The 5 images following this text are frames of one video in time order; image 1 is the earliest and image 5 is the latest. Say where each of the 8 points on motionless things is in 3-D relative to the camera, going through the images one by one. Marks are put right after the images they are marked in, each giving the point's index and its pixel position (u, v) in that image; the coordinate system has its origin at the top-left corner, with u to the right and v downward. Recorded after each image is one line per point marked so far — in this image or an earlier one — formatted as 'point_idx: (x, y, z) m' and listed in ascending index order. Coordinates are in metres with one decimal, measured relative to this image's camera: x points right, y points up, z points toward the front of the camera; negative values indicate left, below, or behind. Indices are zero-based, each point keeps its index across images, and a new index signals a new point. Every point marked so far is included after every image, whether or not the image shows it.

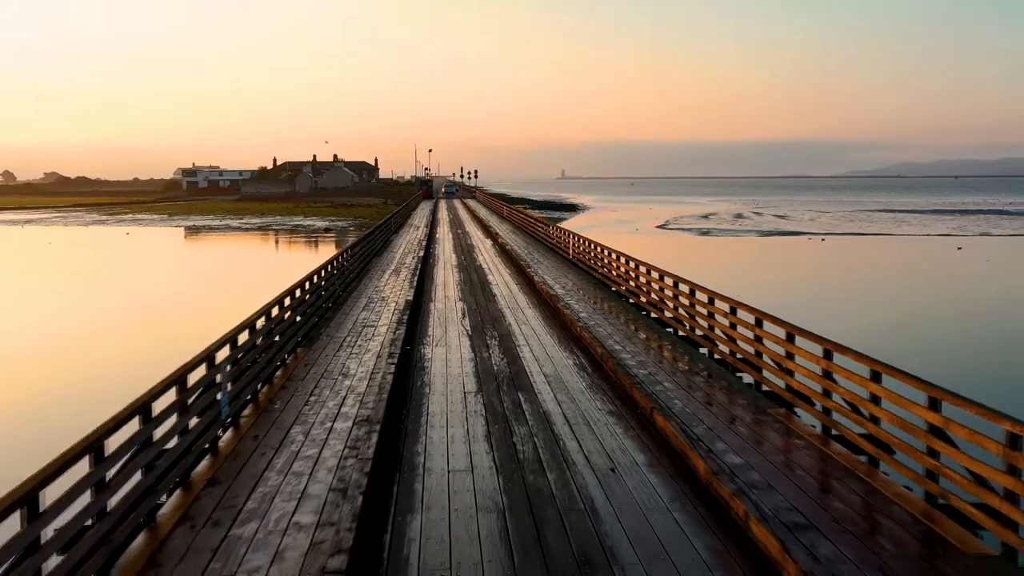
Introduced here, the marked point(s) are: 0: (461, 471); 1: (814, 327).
0: (-0.3, -1.1, +4.3) m
1: (+7.7, -1.0, +17.5) m
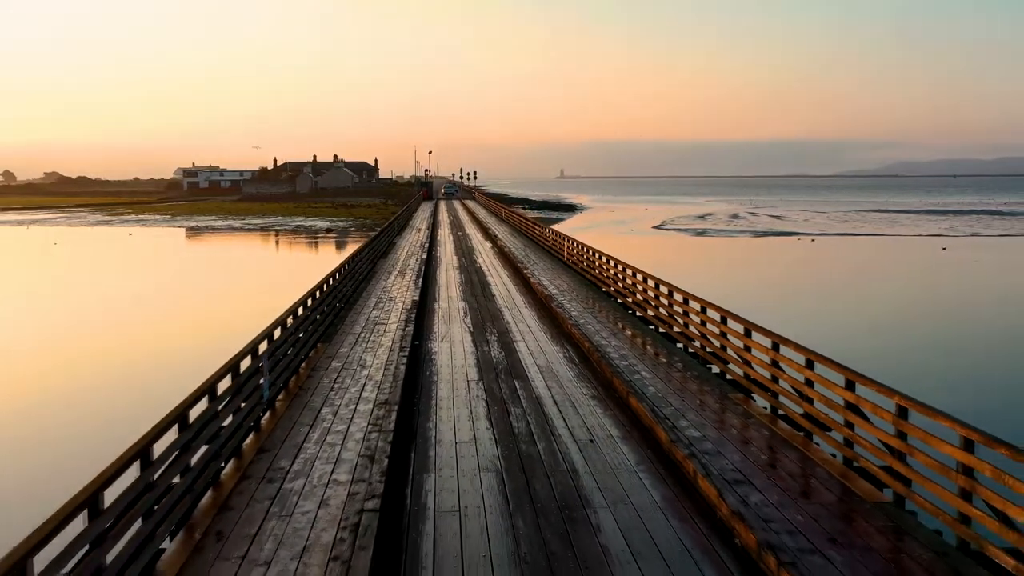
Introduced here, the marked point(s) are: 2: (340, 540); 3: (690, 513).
0: (-0.3, -1.2, +5.1) m
1: (+7.6, -1.0, +18.4) m
2: (-0.9, -1.4, +3.7) m
3: (+1.1, -1.4, +4.1) m
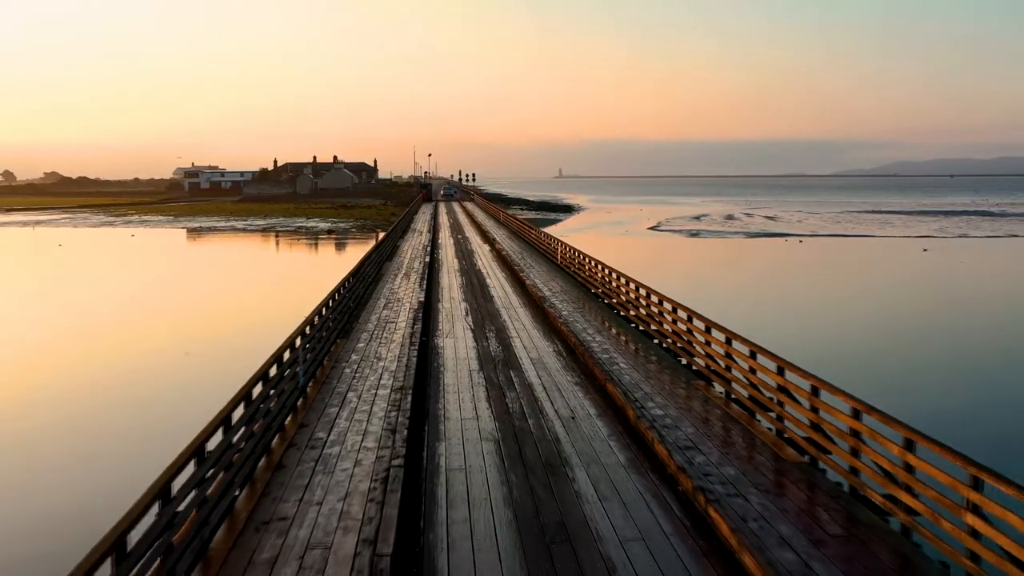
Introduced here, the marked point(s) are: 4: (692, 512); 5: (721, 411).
0: (-0.4, -1.2, +6.2) m
1: (+7.5, -1.0, +19.5) m
2: (-1.0, -1.4, +4.8) m
3: (+1.0, -1.4, +5.2) m
4: (+1.2, -1.5, +4.5) m
5: (+2.0, -1.2, +6.5) m
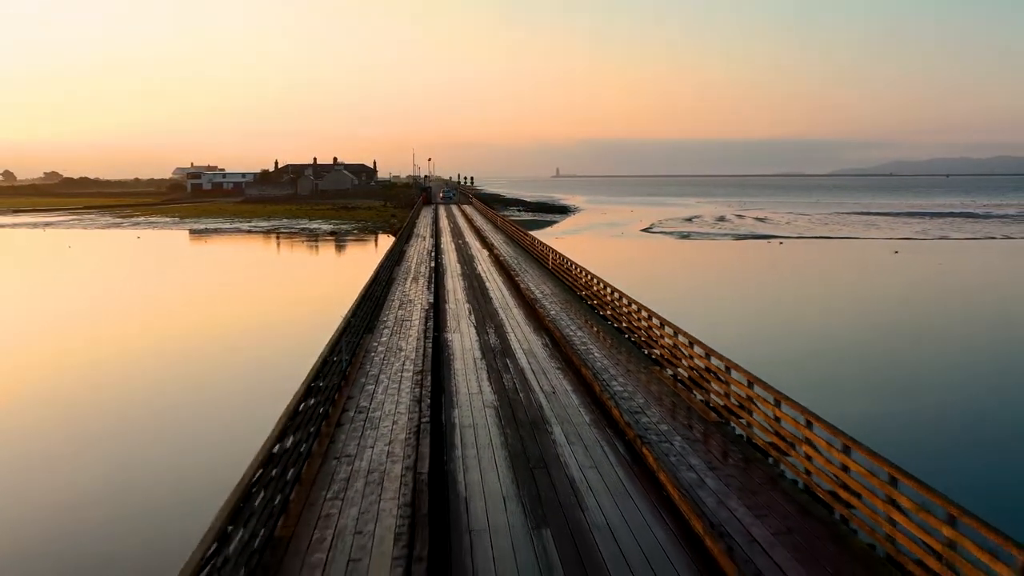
0: (-0.4, -1.3, +8.1) m
1: (+7.4, -1.1, +21.5) m
2: (-1.0, -1.5, +6.7) m
3: (+1.0, -1.5, +7.1) m
4: (+1.2, -1.6, +6.5) m
5: (+2.0, -1.3, +8.5) m
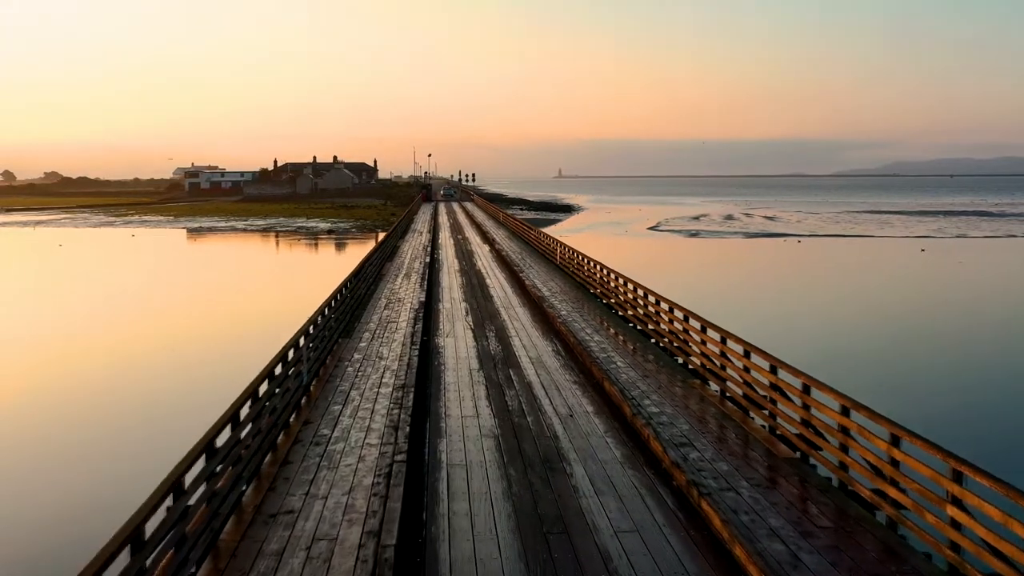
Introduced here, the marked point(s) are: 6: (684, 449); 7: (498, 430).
0: (-0.4, -1.2, +6.4) m
1: (+7.5, -1.1, +19.7) m
2: (-1.0, -1.4, +4.9) m
3: (+1.0, -1.4, +5.3) m
4: (+1.2, -1.5, +4.7) m
5: (+2.0, -1.2, +6.7) m
6: (+1.4, -1.3, +5.5) m
7: (-0.1, -1.3, +6.0) m
